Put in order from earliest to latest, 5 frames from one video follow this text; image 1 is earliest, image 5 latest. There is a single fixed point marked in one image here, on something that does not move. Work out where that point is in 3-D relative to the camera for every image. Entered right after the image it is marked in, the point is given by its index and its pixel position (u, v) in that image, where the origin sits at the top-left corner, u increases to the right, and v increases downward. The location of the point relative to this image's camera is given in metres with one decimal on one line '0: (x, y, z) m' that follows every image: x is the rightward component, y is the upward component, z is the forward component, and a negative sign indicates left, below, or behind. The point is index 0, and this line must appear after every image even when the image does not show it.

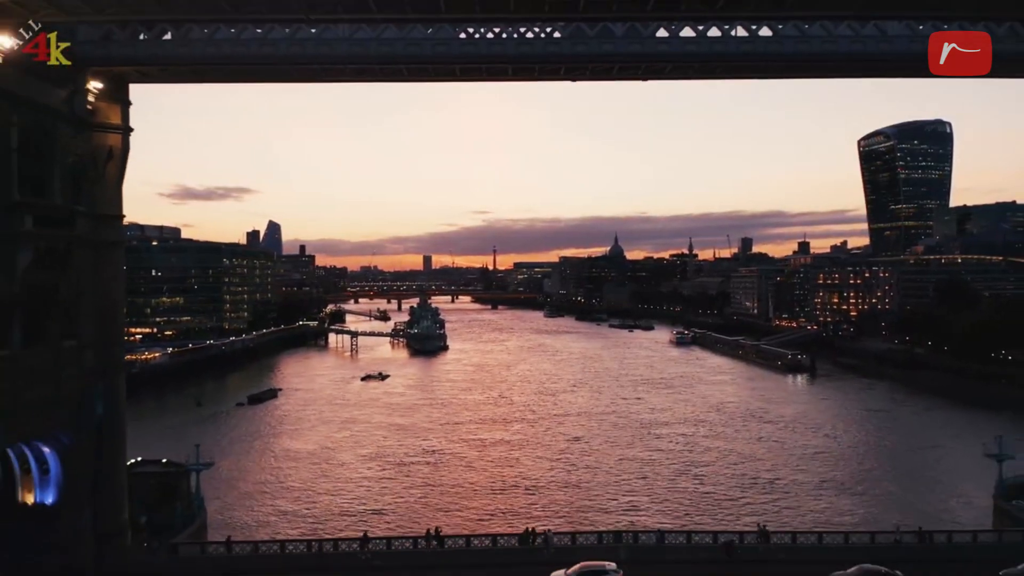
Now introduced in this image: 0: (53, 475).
0: (-8.9, -3.6, +14.6) m
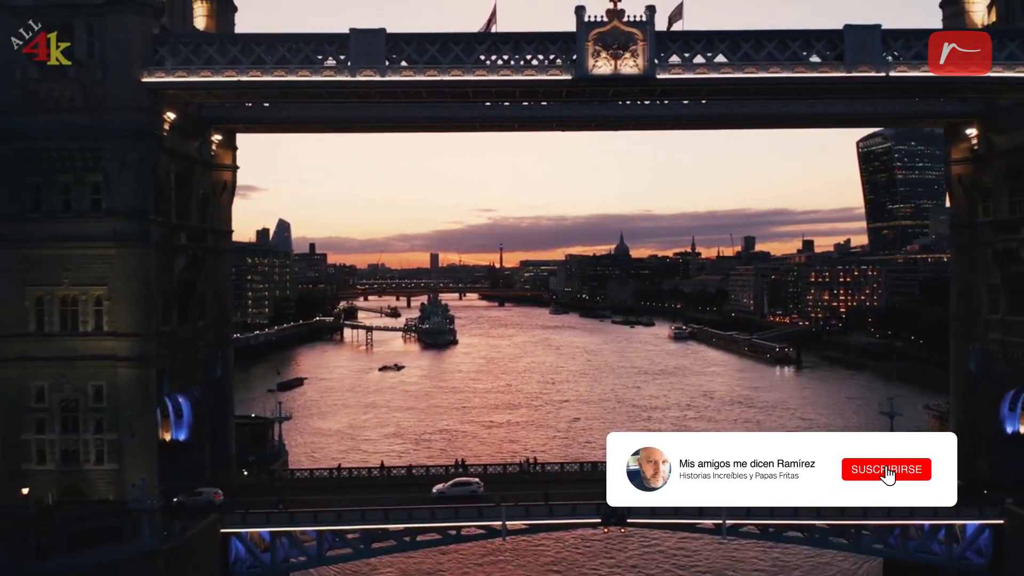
0: (-8.7, -3.5, +20.8) m
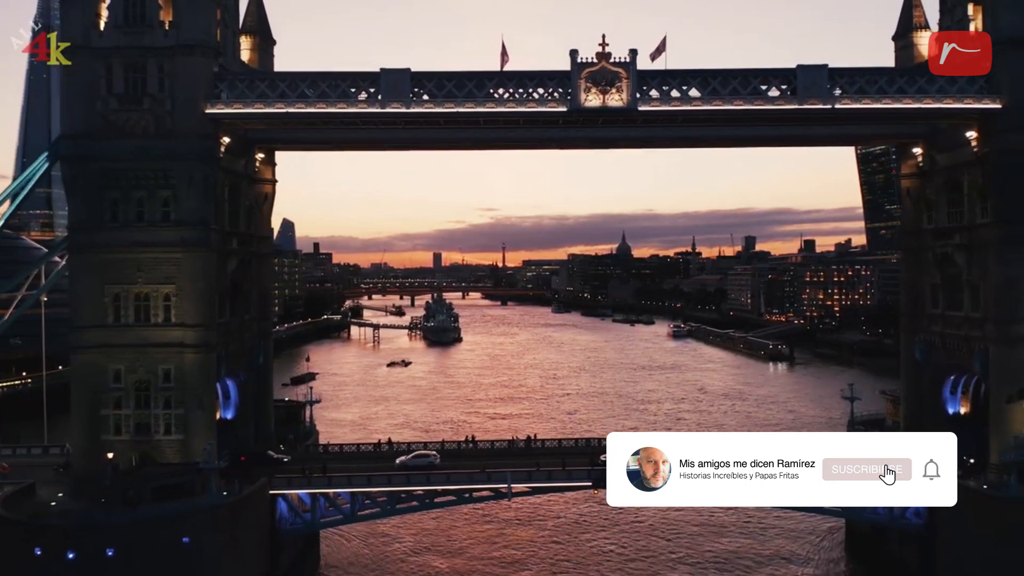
0: (-8.6, -3.4, +24.1) m
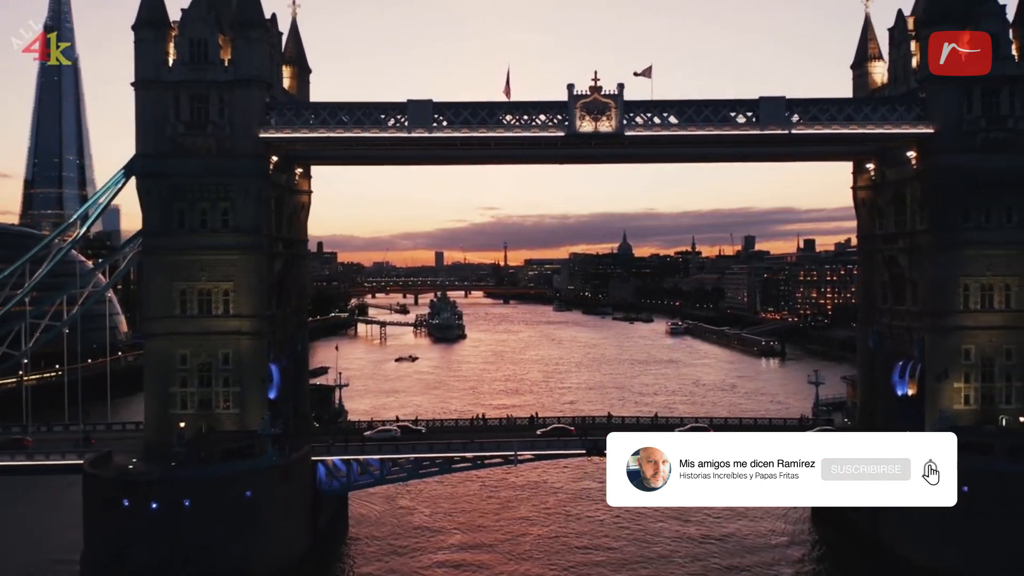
0: (-8.4, -3.3, +28.1) m
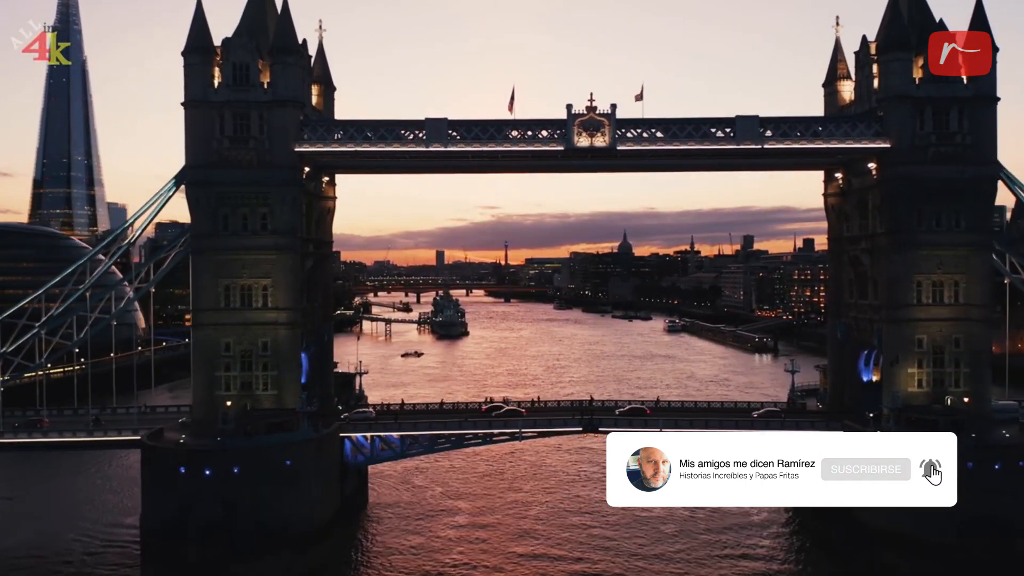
0: (-8.2, -3.2, +31.4) m
